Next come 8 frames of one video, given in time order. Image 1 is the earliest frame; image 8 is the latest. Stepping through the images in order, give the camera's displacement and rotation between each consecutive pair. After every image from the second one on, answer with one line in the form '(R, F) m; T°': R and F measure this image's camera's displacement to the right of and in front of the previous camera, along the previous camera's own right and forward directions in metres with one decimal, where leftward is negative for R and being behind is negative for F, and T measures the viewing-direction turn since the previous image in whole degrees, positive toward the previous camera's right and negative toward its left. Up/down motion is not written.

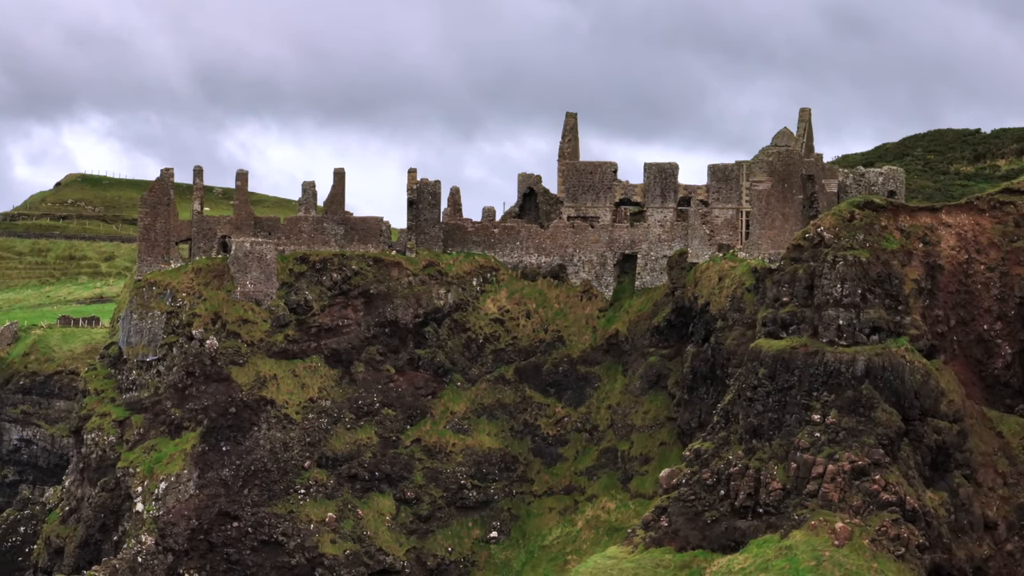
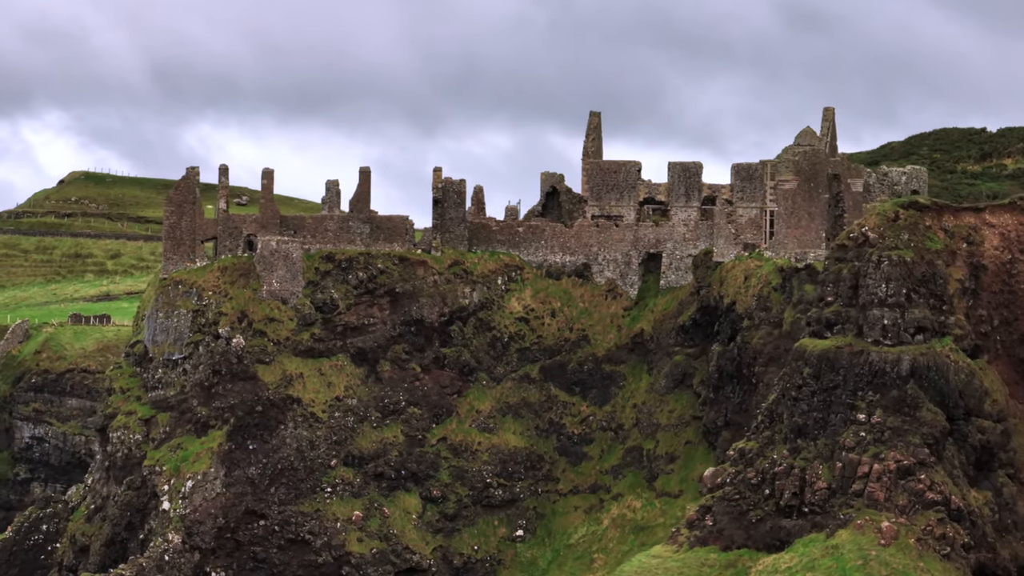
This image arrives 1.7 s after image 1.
(-0.6, -0.1) m; -1°
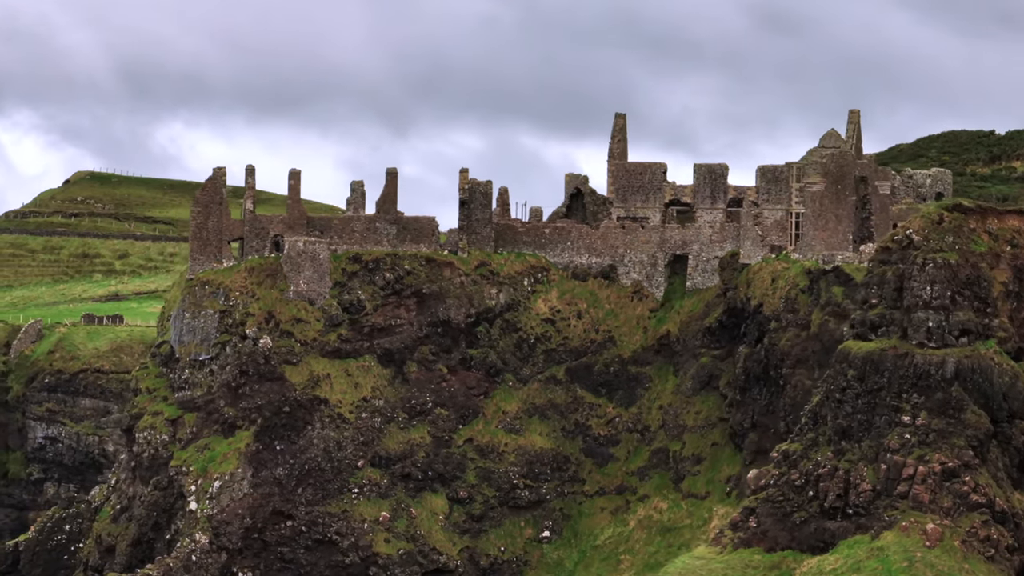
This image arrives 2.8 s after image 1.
(-0.5, -0.1) m; -1°
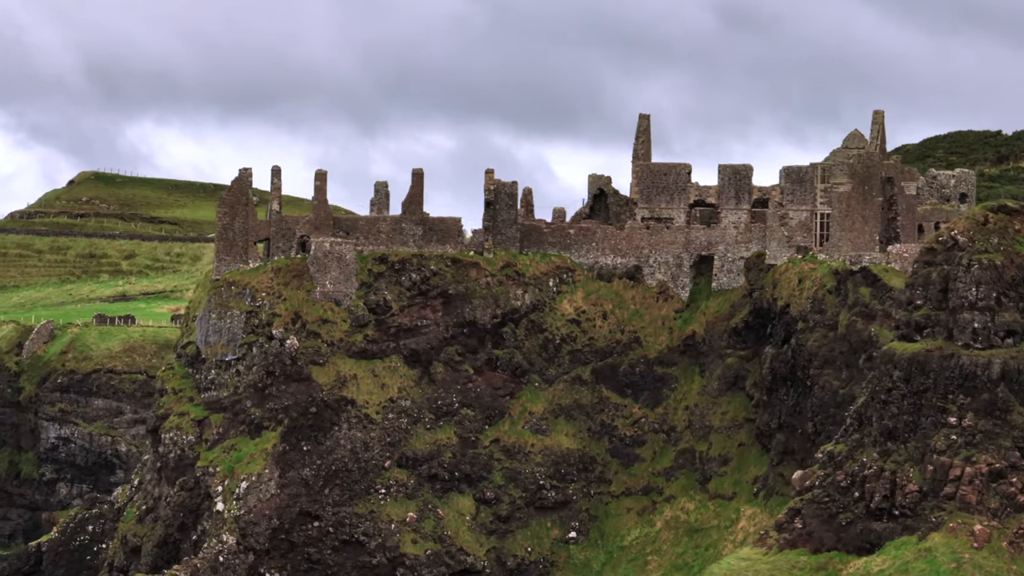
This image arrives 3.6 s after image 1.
(-0.6, -0.1) m; -1°
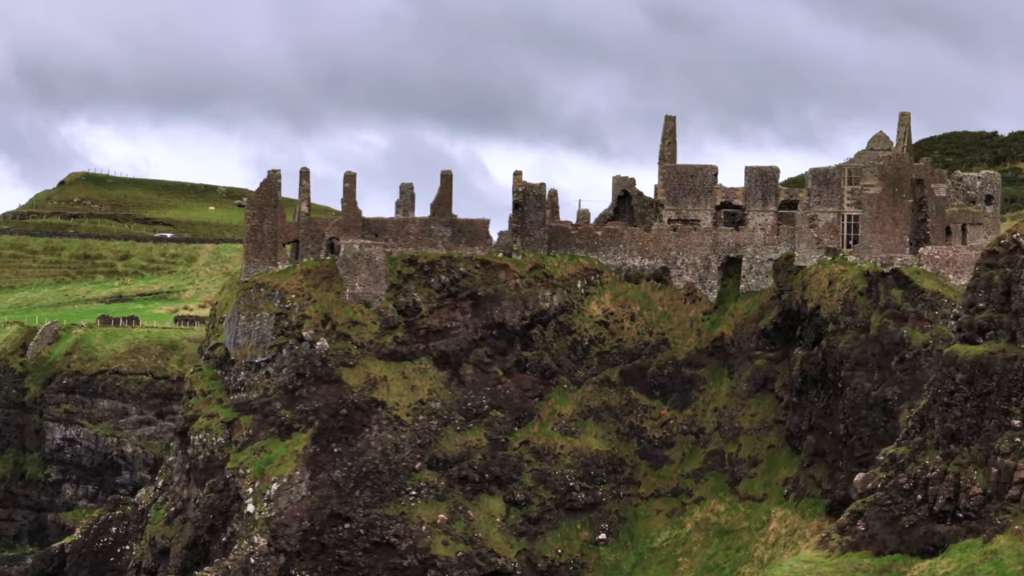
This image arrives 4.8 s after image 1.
(-1.0, -0.1) m; 0°
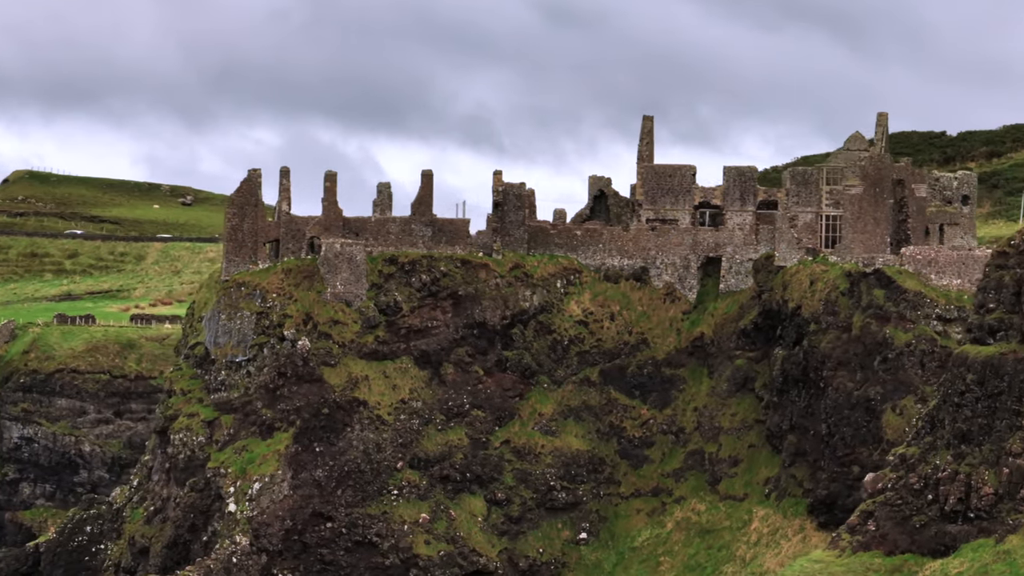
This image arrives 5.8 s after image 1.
(-0.9, +0.1) m; +2°
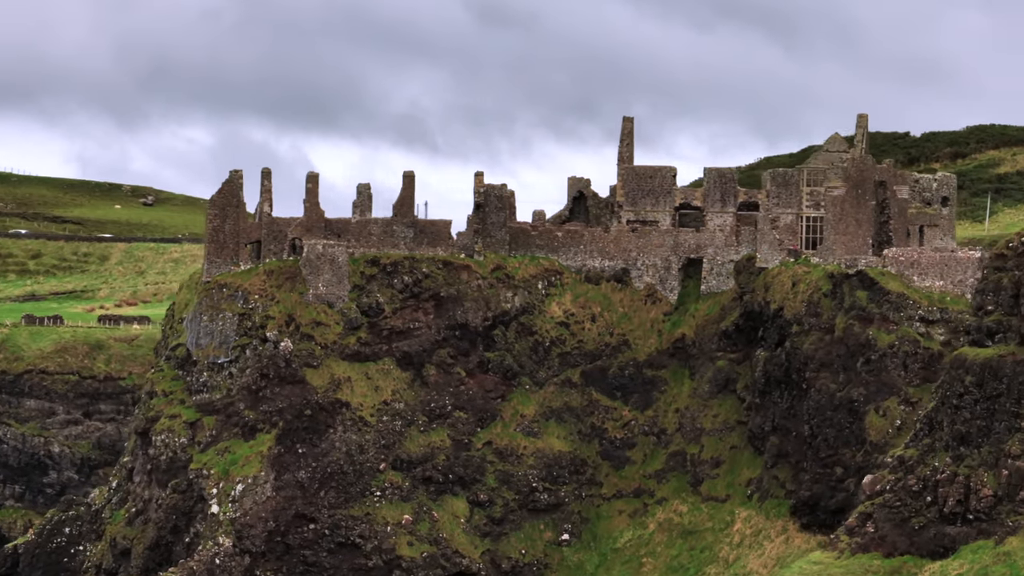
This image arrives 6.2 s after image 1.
(-0.5, +0.1) m; +1°
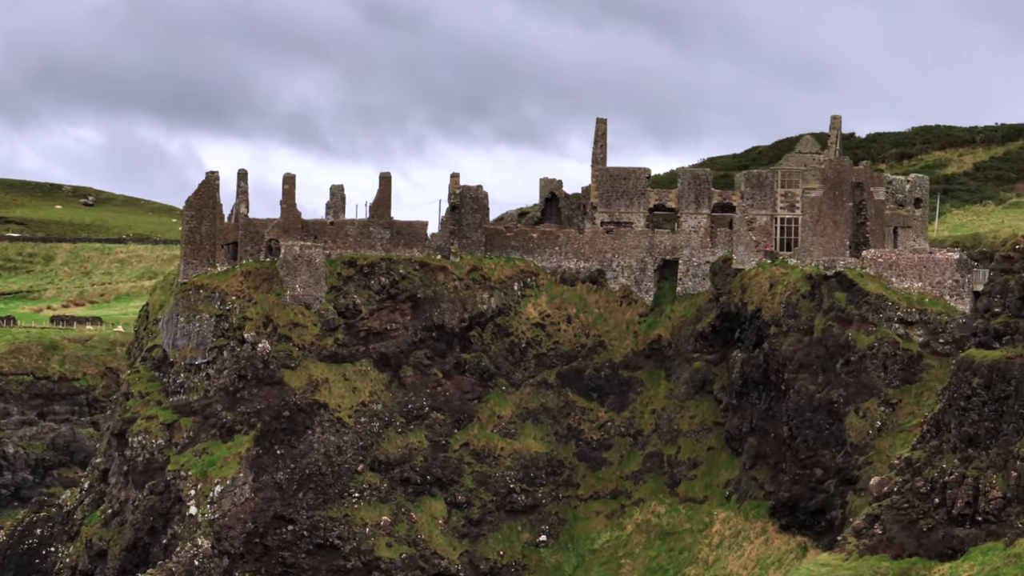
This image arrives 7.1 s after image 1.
(-0.9, +0.2) m; +2°
